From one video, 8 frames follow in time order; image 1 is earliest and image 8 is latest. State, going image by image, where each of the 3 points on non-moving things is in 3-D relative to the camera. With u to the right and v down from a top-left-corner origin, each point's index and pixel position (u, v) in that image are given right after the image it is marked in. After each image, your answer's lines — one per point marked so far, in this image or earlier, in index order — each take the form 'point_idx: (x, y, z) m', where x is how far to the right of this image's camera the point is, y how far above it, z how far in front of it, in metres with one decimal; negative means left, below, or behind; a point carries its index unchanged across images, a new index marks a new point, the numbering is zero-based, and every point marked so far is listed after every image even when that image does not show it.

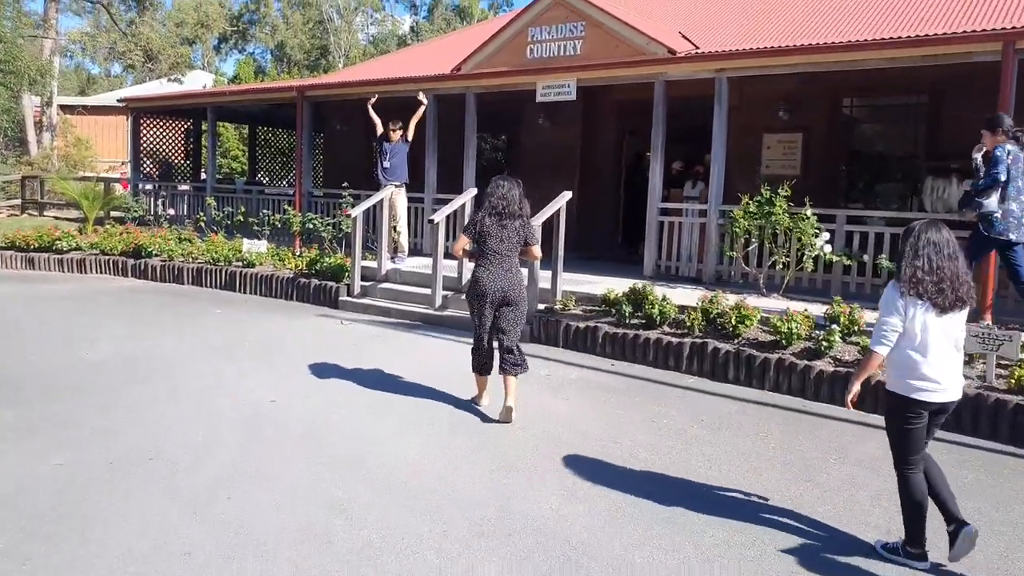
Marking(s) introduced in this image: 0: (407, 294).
0: (-1.3, -0.1, +9.4) m
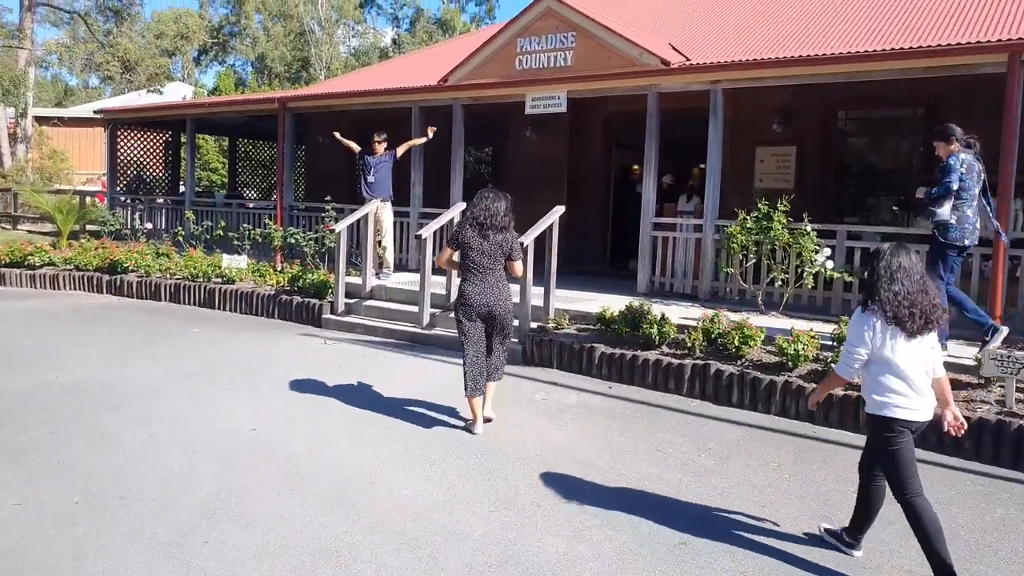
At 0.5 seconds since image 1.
0: (-1.4, -0.3, +9.1) m
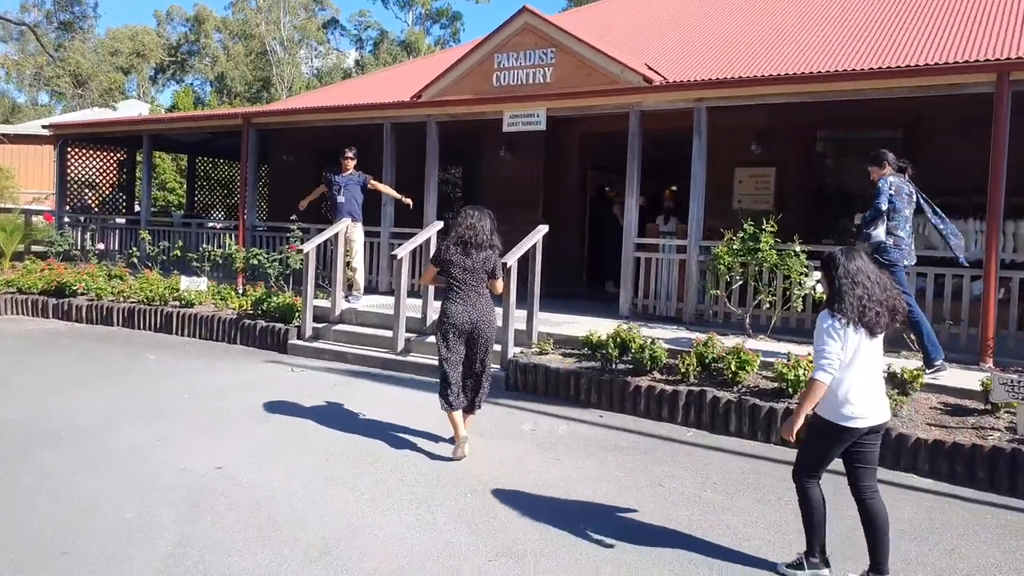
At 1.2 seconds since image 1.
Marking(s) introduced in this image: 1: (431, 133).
0: (-1.7, -0.5, +8.6) m
1: (-1.1, +2.1, +10.6) m
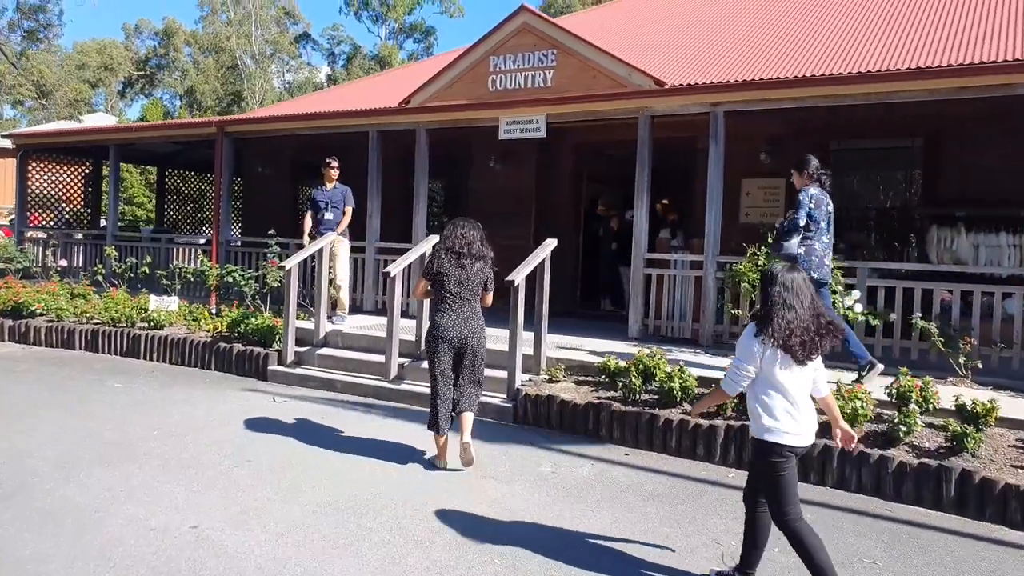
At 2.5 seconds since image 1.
0: (-1.6, -0.7, +7.8) m
1: (-1.2, +1.9, +9.9) m
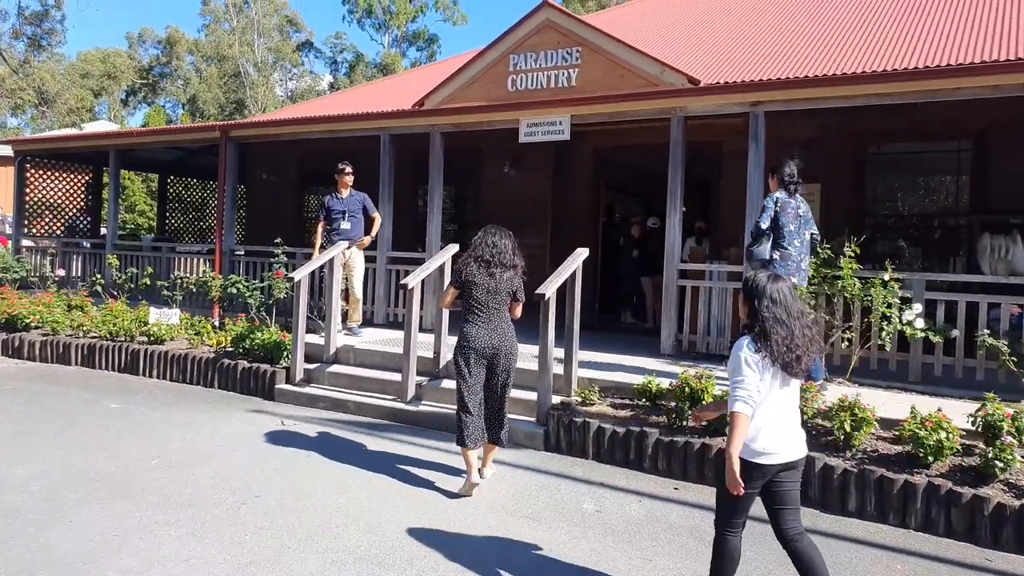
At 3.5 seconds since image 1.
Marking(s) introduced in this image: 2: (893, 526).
0: (-1.4, -0.9, +7.3) m
1: (-0.9, +1.7, +9.3) m
2: (+2.2, -1.4, +4.5) m
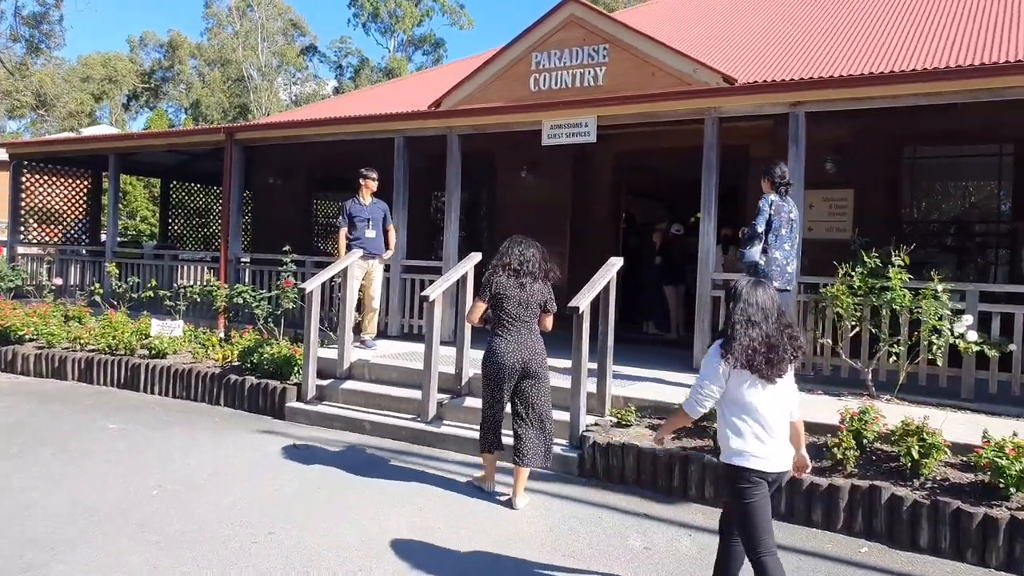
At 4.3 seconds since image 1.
0: (-1.2, -1.0, +6.9) m
1: (-0.7, +1.6, +8.9) m
2: (+2.5, -1.5, +4.1) m
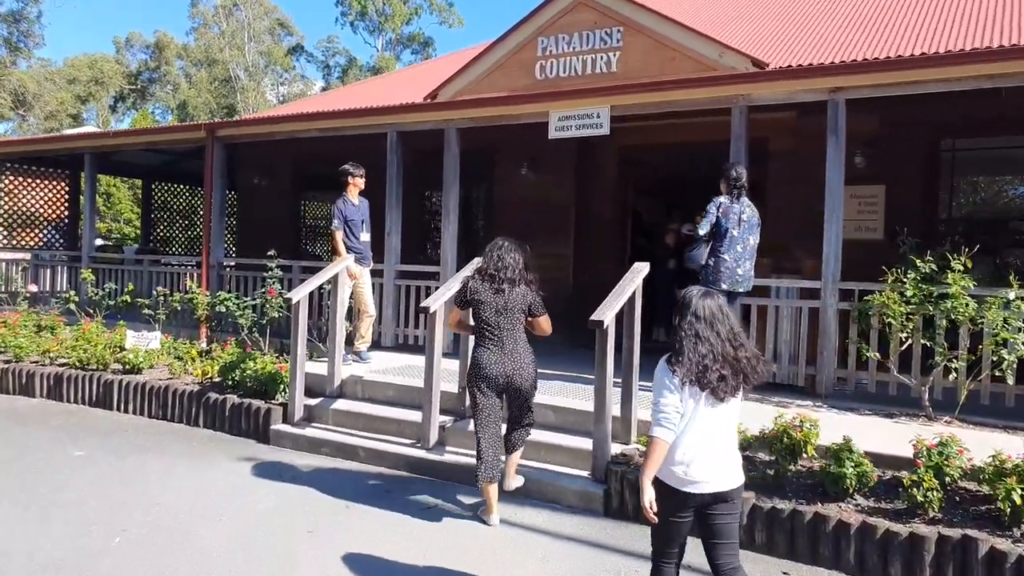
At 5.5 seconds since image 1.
0: (-1.1, -1.0, +6.1) m
1: (-0.6, +1.5, +8.2) m
2: (+2.6, -1.5, +3.4) m
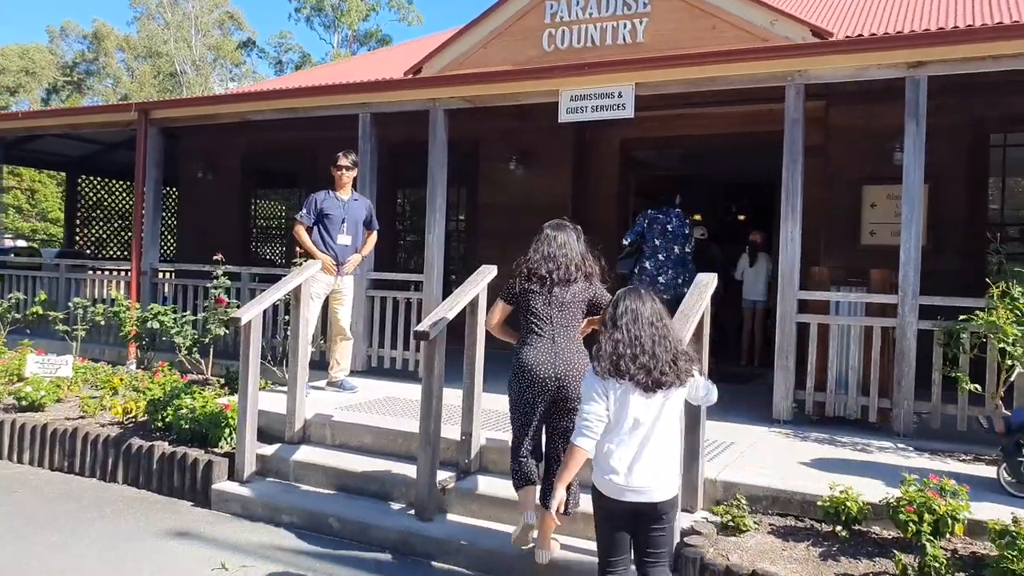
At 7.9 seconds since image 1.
0: (-1.0, -1.2, +4.8) m
1: (-0.7, +1.4, +6.9) m
2: (+2.8, -1.6, +2.3) m
